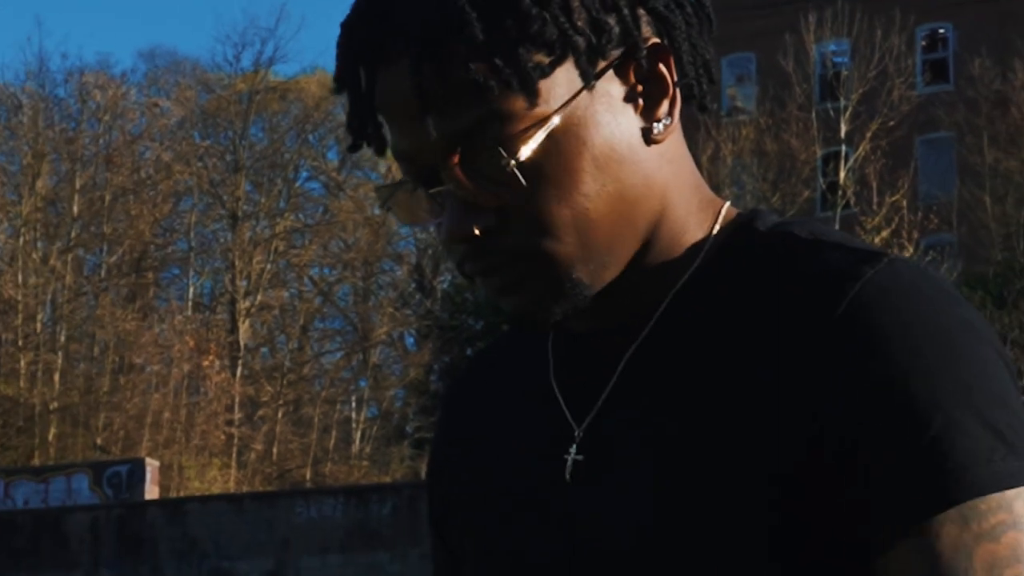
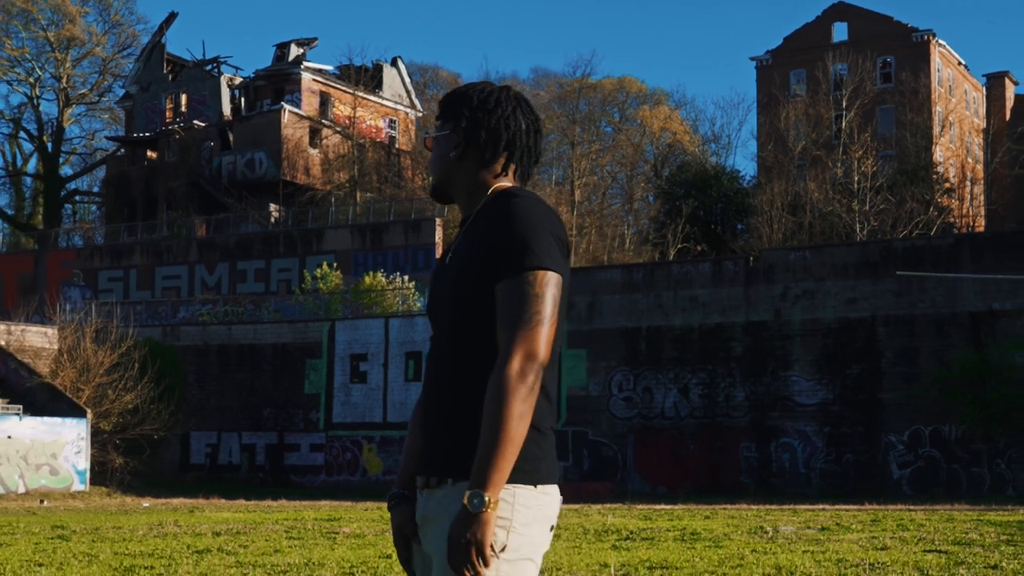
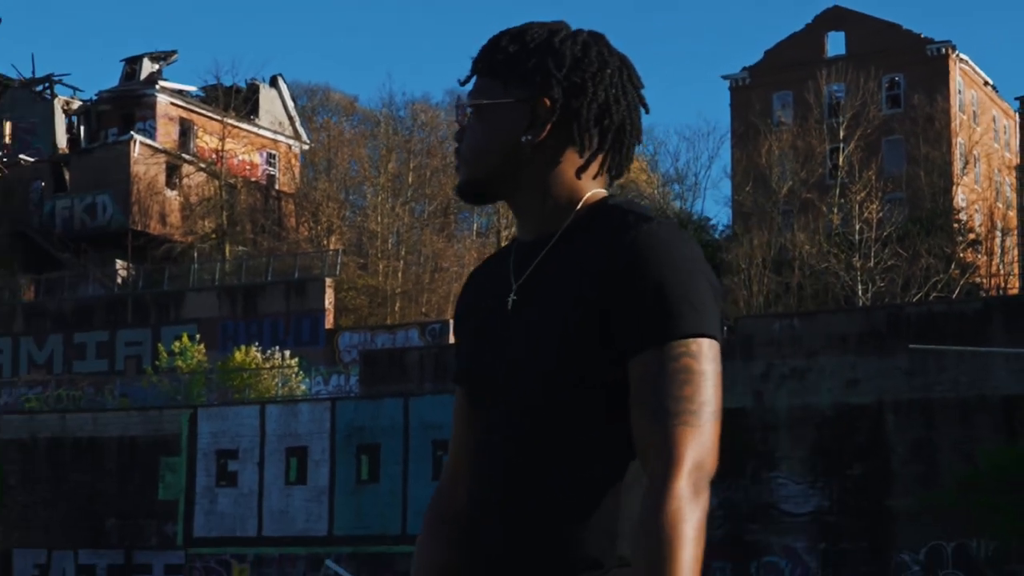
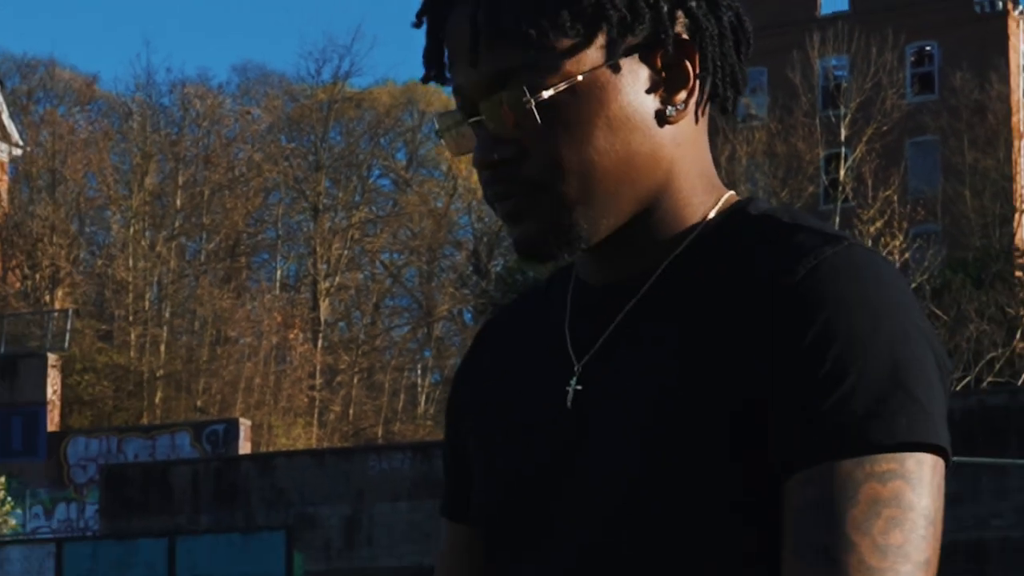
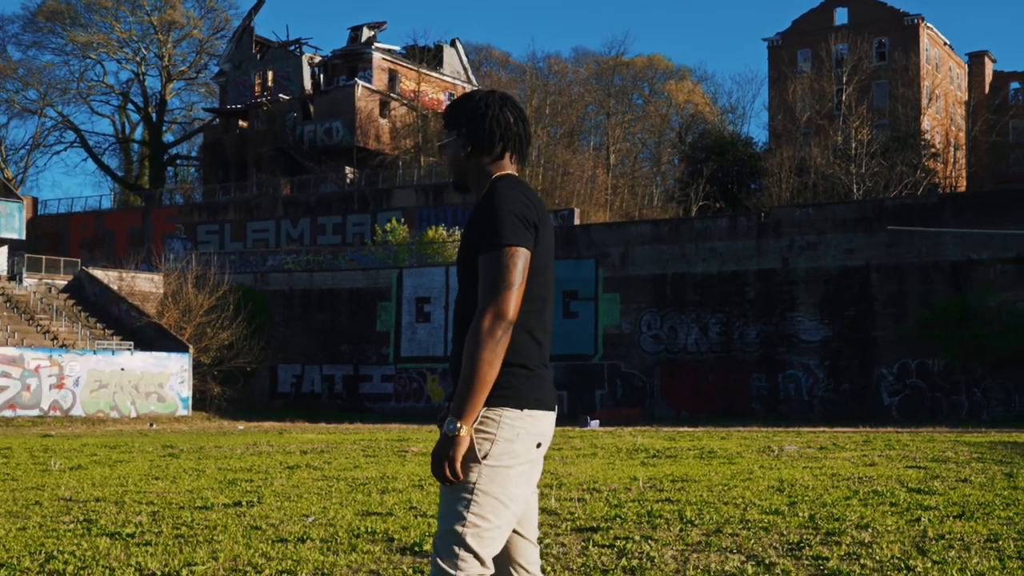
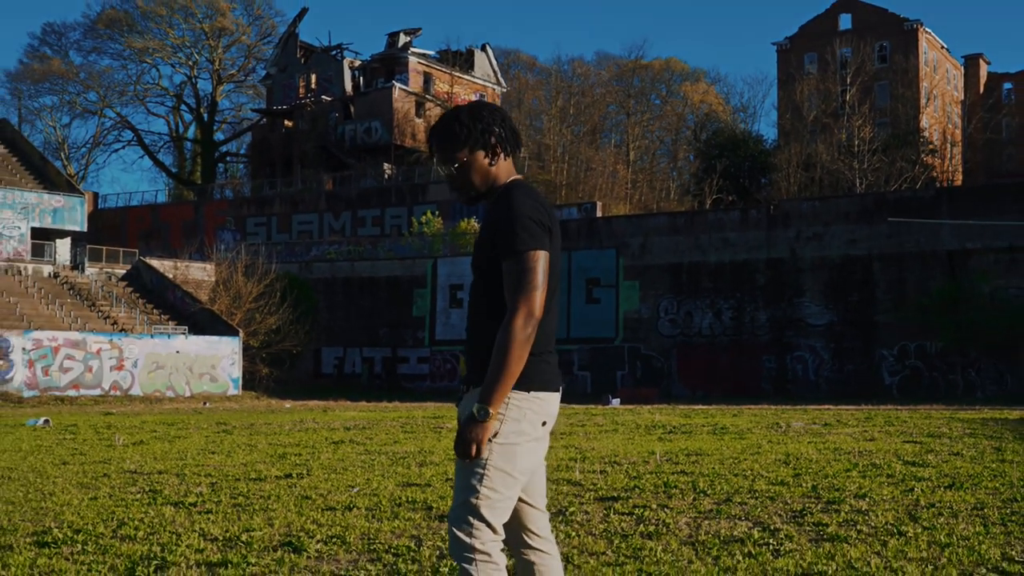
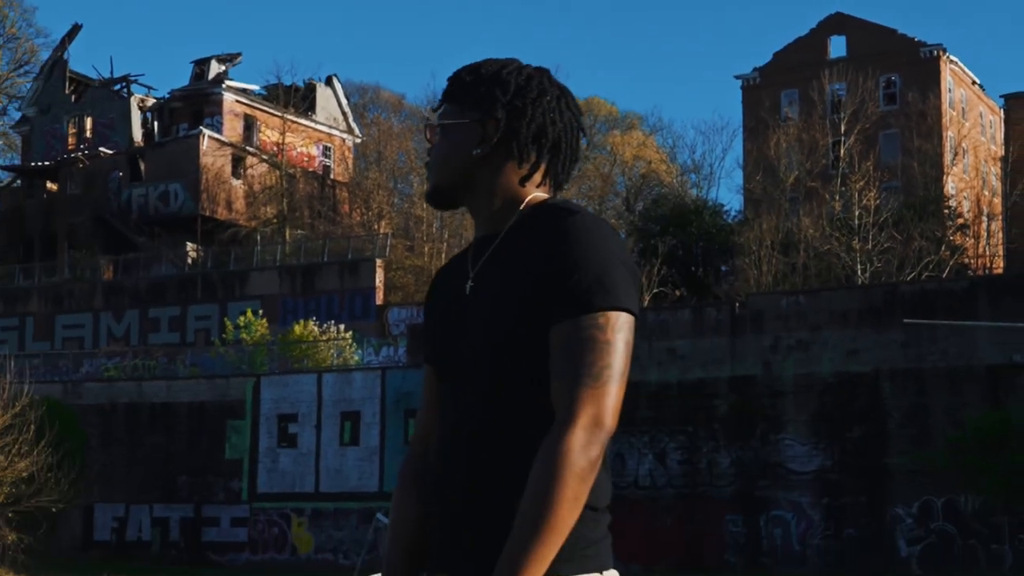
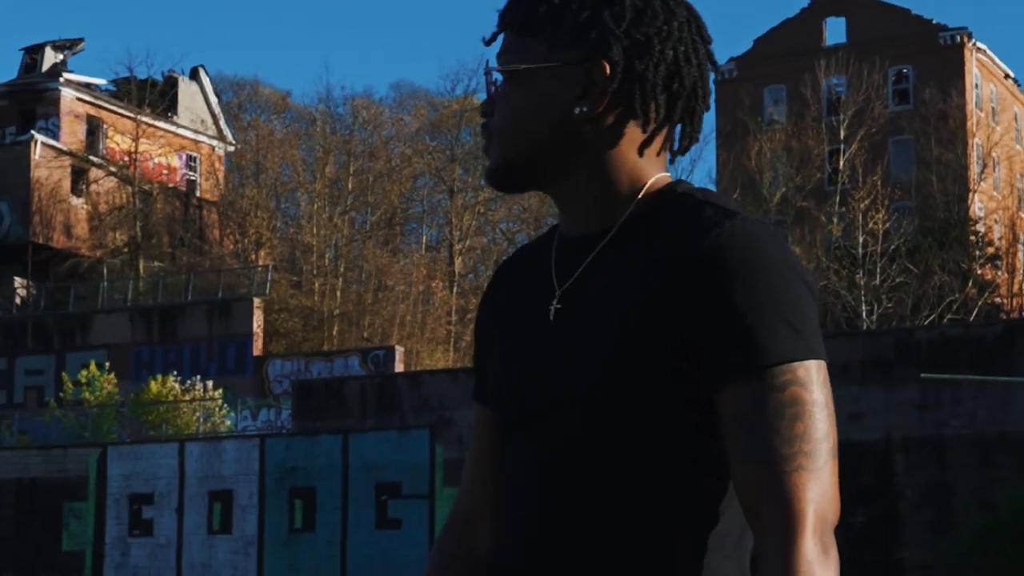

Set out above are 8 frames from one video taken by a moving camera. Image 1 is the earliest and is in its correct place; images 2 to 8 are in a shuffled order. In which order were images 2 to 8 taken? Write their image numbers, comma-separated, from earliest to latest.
4, 8, 3, 7, 2, 5, 6
